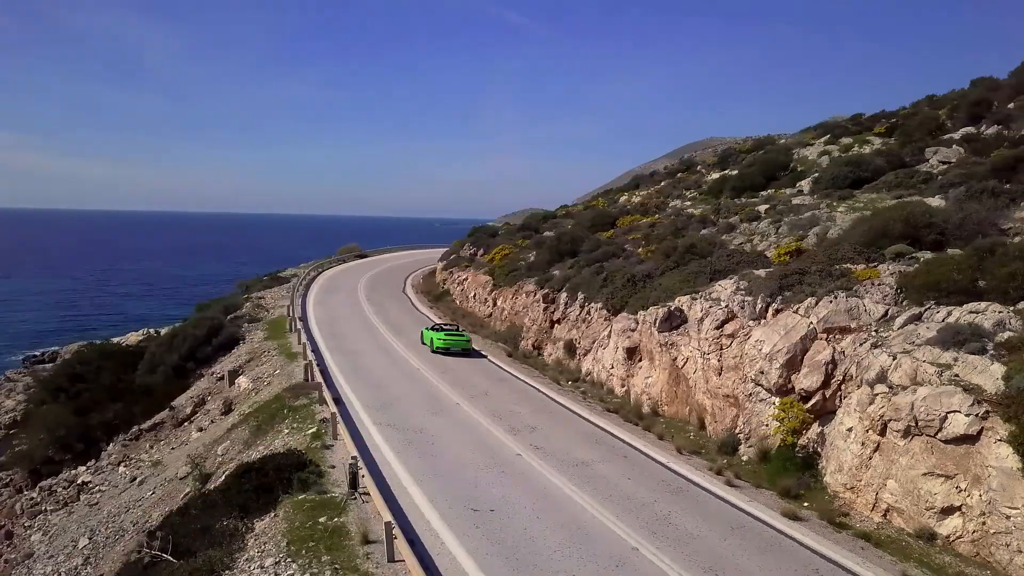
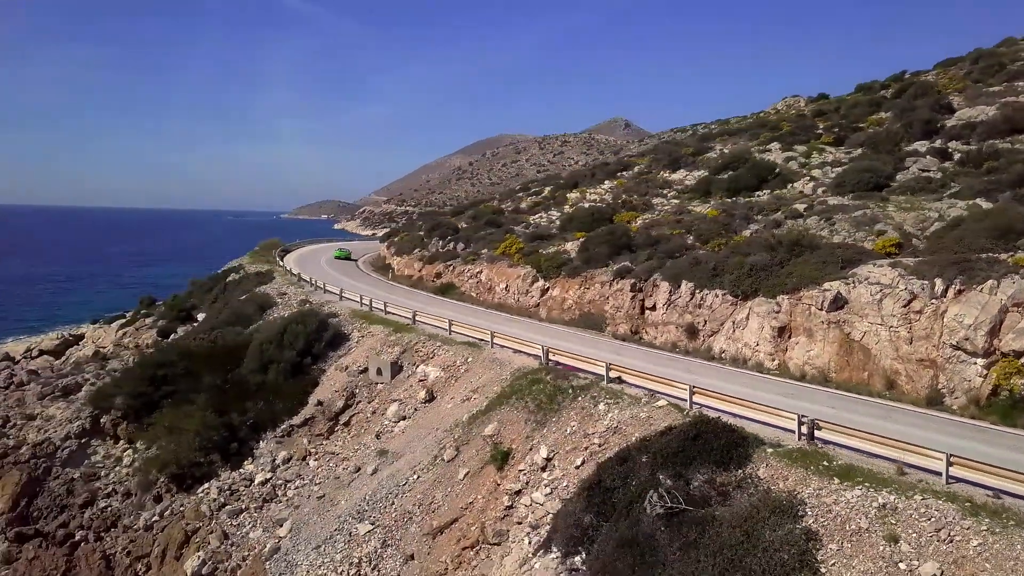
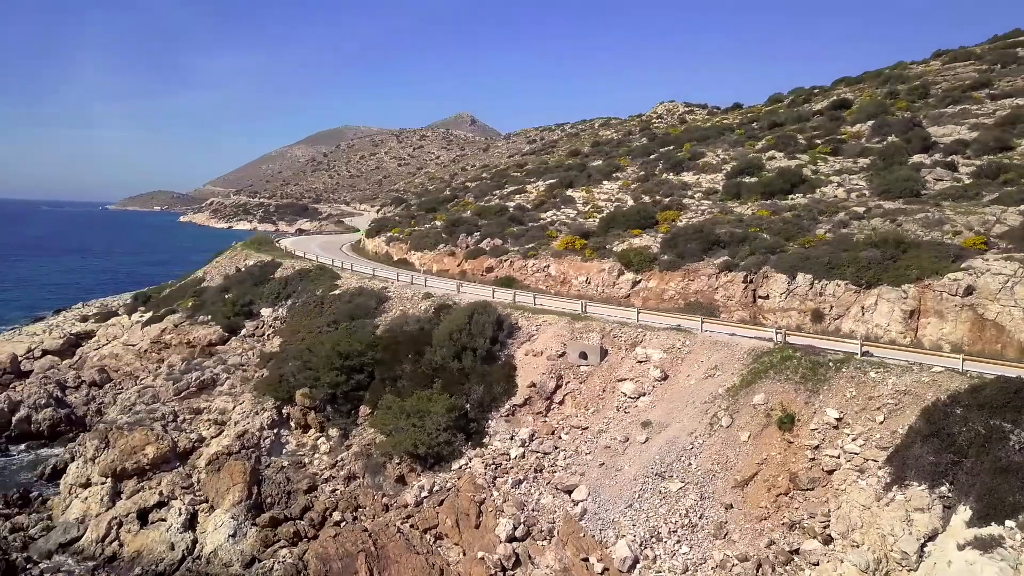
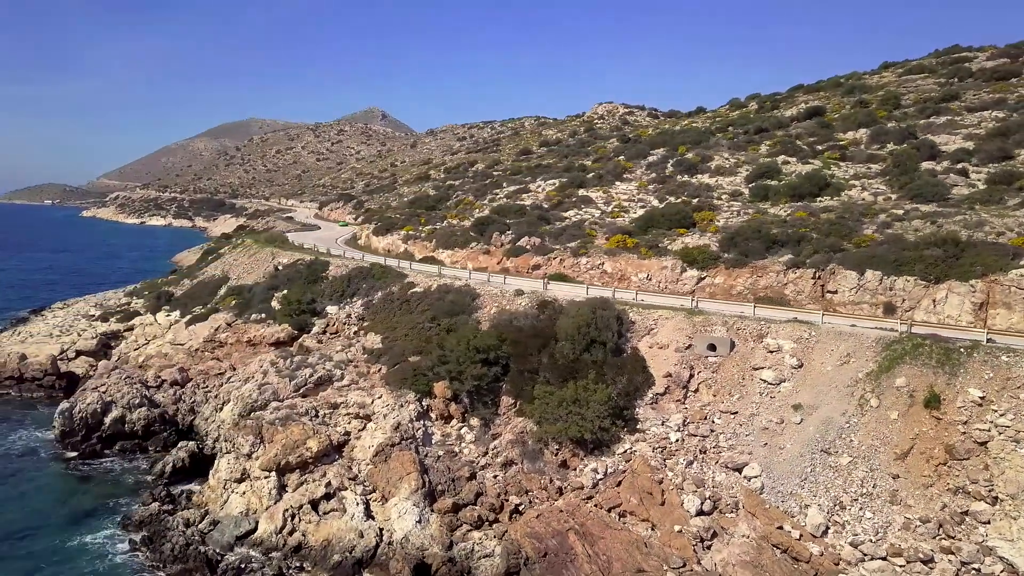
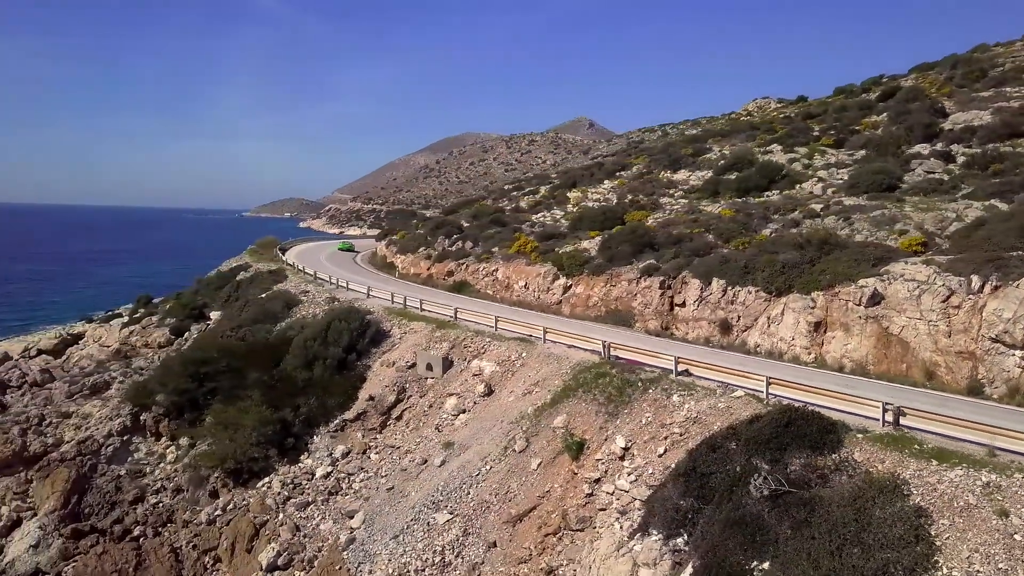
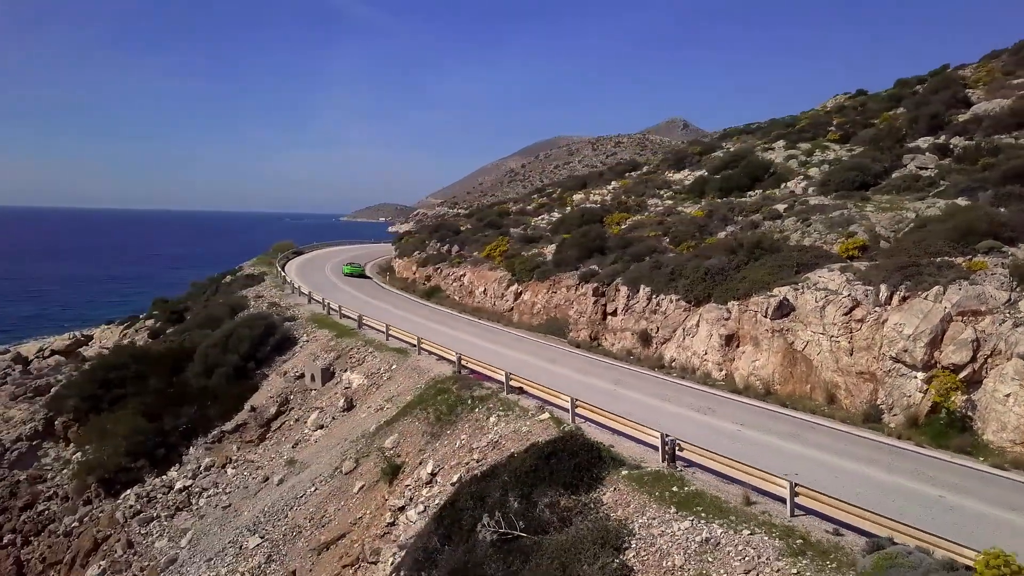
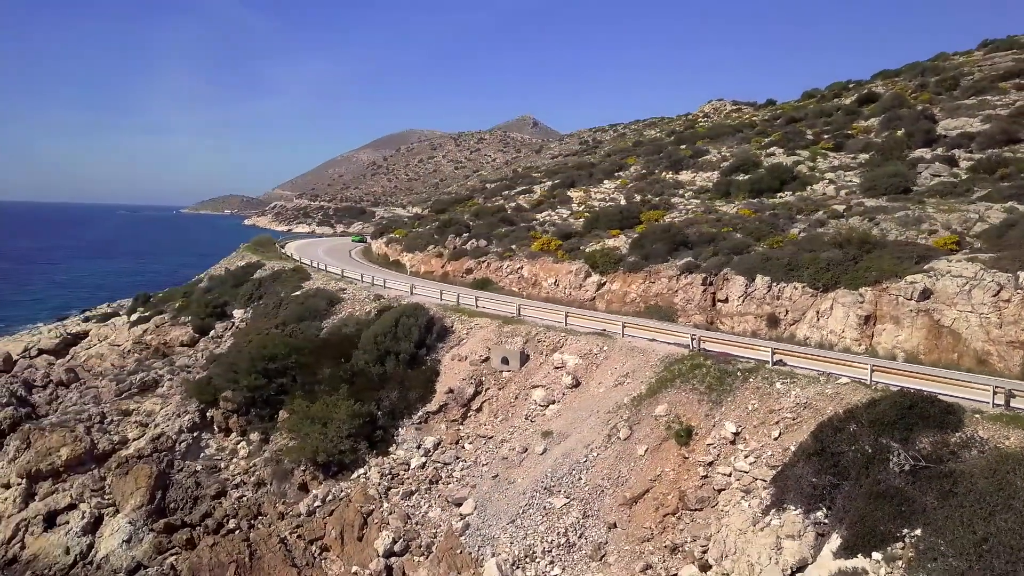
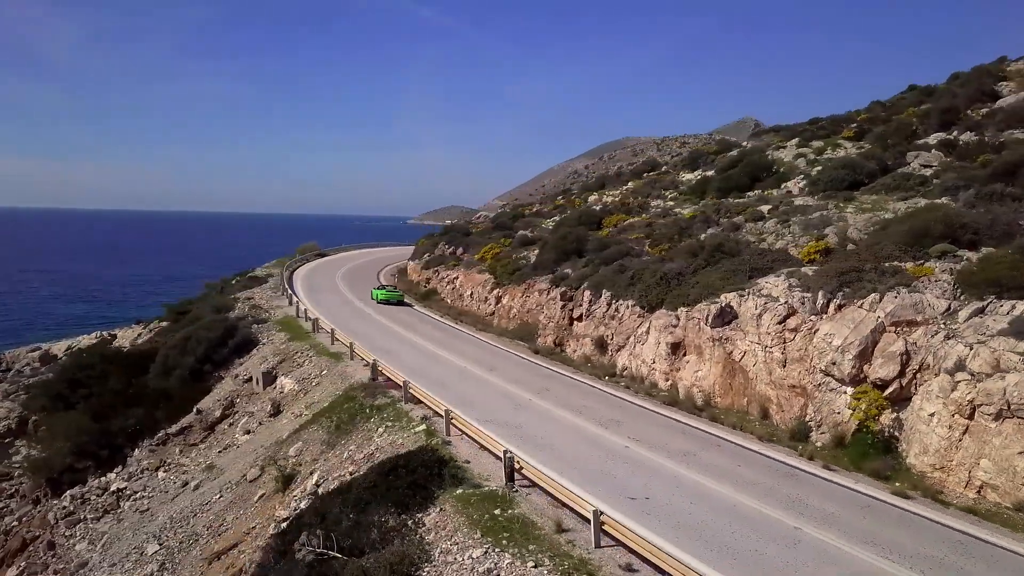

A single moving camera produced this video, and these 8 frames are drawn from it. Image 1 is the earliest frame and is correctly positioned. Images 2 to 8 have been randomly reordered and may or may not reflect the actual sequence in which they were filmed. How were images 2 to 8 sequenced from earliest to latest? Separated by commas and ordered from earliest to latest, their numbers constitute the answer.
8, 6, 2, 5, 7, 3, 4
